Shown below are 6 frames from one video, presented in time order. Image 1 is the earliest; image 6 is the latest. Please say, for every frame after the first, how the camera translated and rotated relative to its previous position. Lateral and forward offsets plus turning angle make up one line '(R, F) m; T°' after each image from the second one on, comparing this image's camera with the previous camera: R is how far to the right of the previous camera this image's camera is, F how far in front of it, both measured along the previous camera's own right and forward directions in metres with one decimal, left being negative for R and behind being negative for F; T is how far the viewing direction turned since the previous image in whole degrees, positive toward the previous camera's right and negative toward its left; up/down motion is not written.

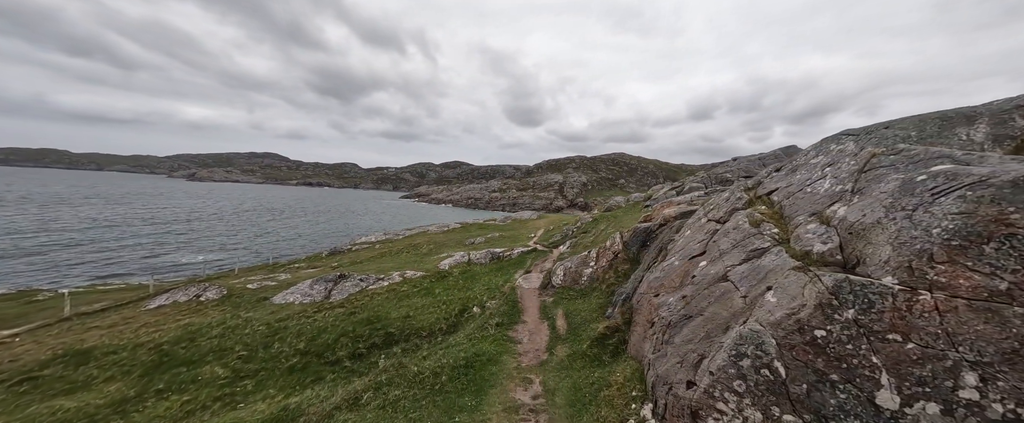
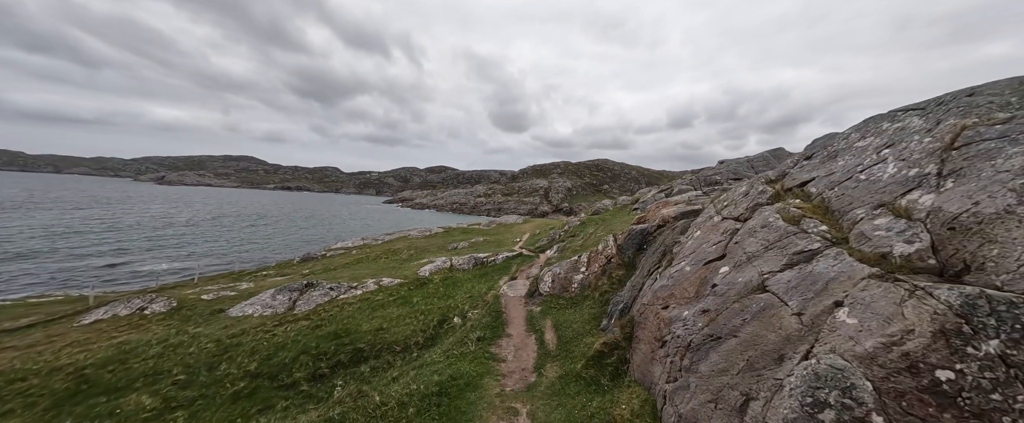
(+0.1, +2.7) m; +3°
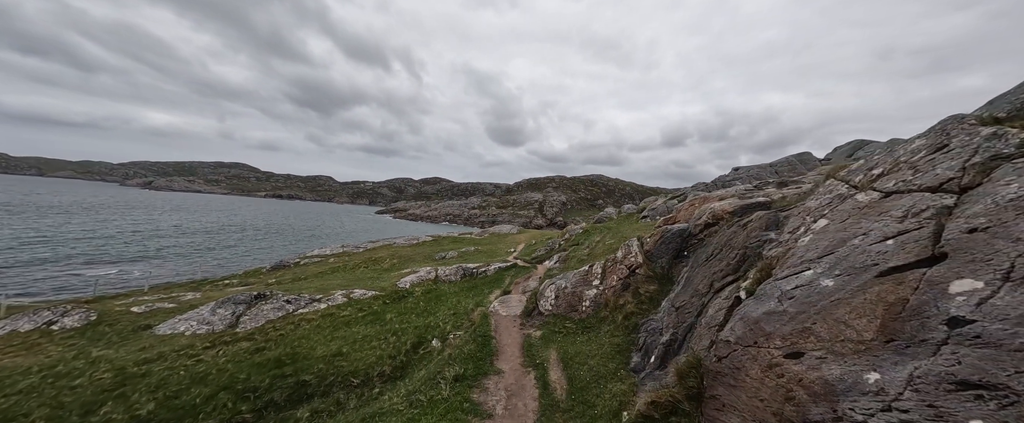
(0.0, +6.1) m; +1°
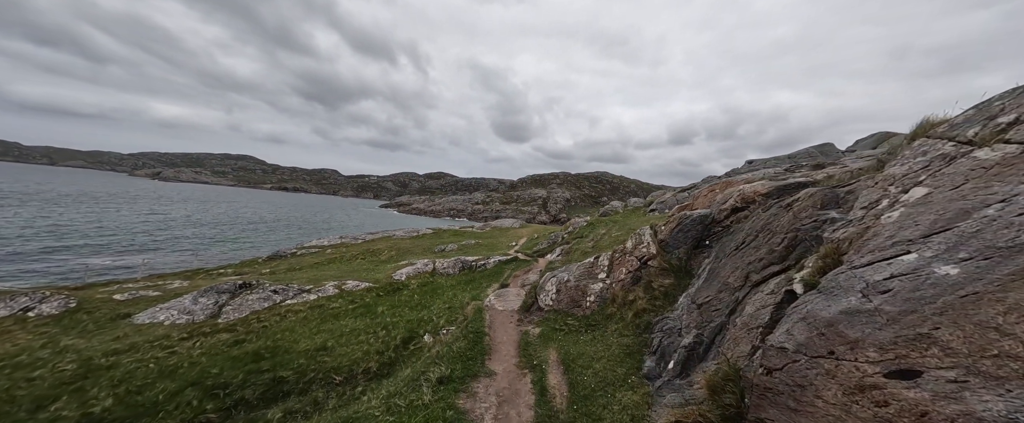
(+0.4, +2.2) m; -1°
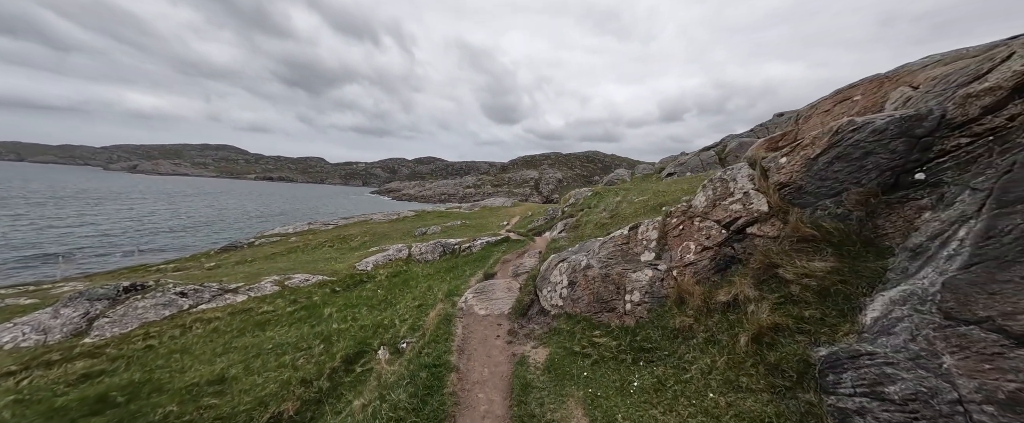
(+0.4, +8.4) m; +1°
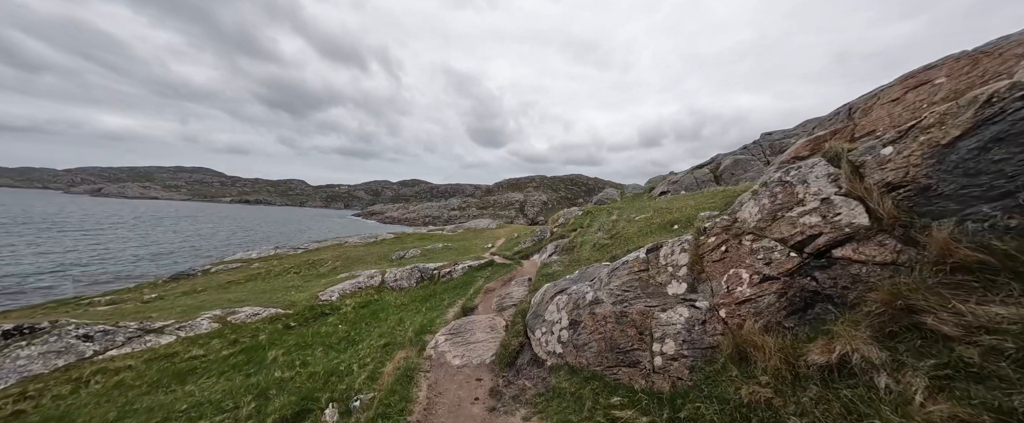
(+0.1, +3.1) m; +3°
